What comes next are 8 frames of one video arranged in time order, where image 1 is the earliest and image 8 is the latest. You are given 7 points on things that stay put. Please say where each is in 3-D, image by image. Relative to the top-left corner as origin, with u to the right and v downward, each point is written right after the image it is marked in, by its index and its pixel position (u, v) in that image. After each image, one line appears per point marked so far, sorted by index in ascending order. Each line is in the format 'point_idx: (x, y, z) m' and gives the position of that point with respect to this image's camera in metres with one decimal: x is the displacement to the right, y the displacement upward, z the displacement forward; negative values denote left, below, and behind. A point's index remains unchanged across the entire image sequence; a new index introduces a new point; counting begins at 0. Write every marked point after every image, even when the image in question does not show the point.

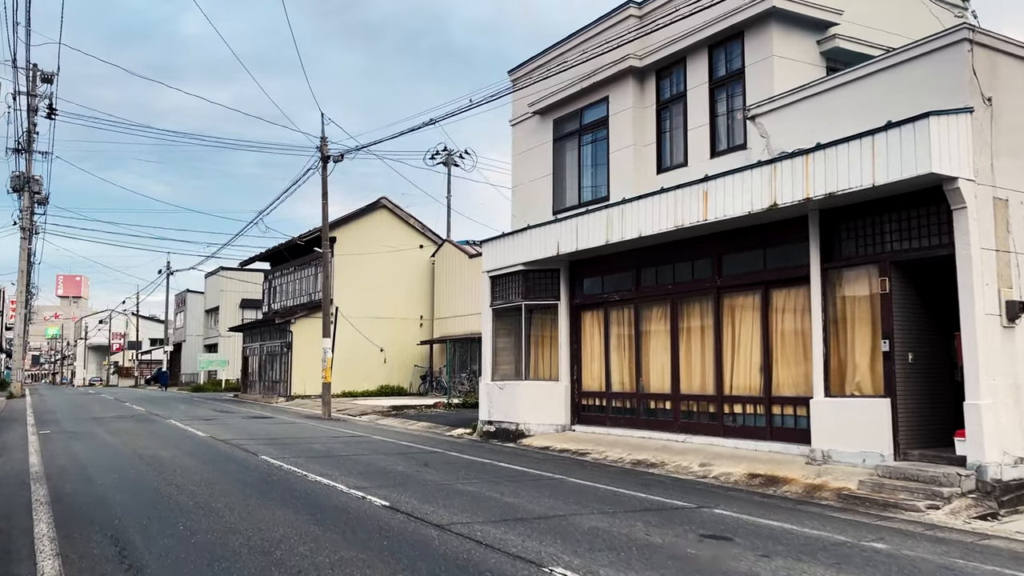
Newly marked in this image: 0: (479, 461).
0: (-0.5, -2.7, +12.7) m
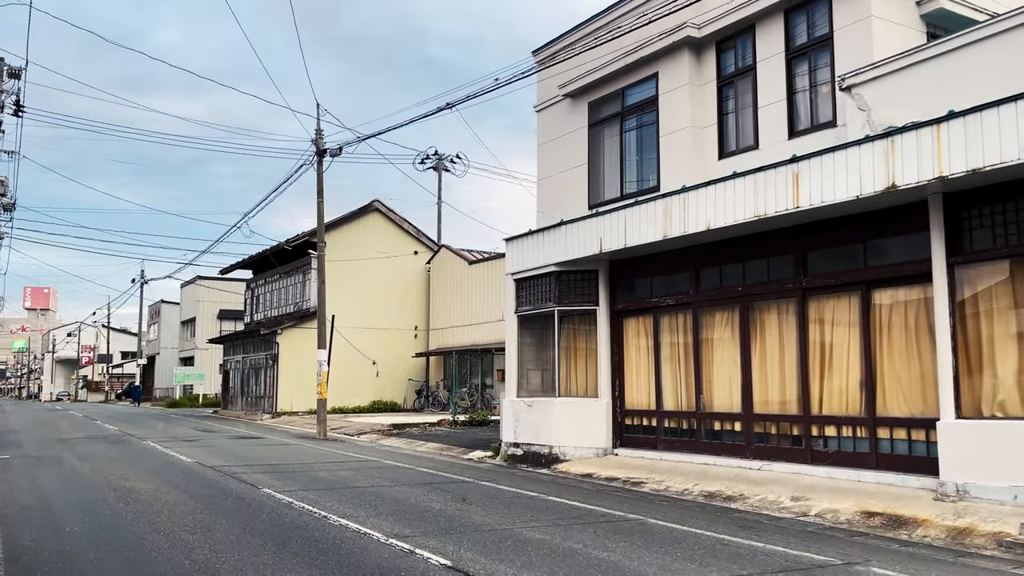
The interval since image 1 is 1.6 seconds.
0: (+0.2, -2.7, +10.7) m
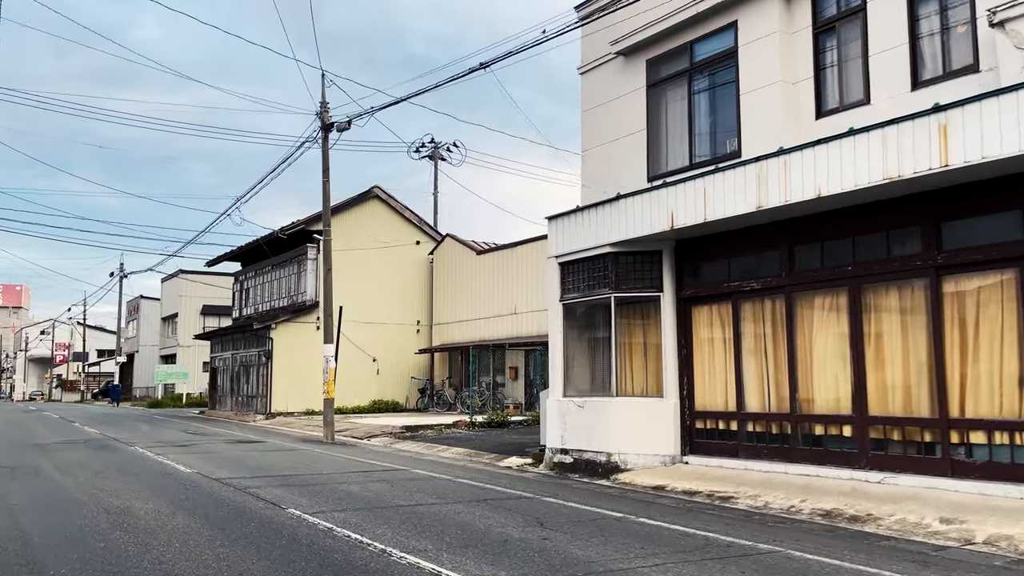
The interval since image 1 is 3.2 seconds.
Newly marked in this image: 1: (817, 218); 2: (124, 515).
0: (+1.1, -2.5, +8.8) m
1: (+4.0, +0.9, +10.5) m
2: (-4.3, -2.5, +8.9) m
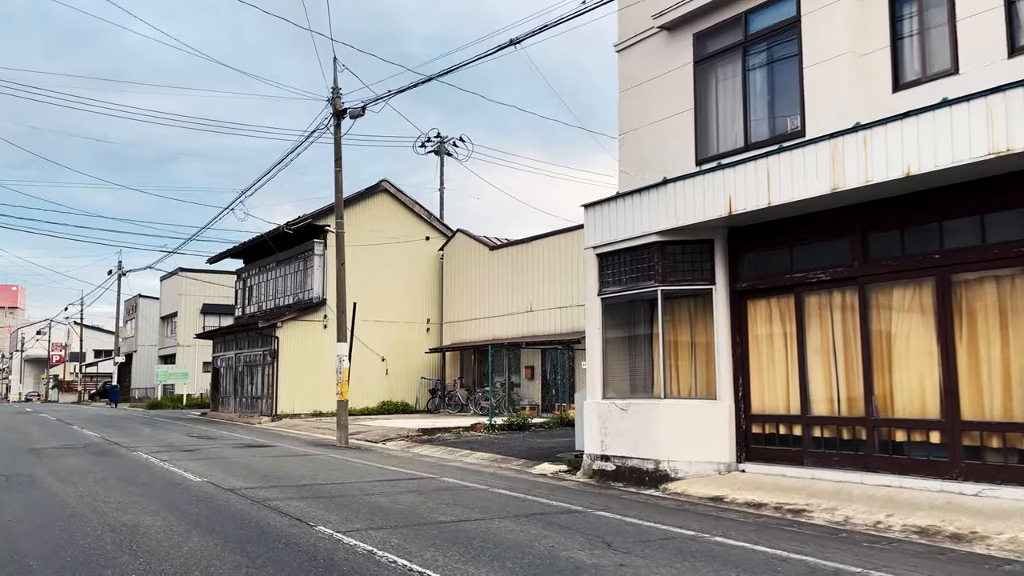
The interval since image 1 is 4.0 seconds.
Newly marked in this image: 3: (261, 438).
0: (+1.6, -2.4, +7.8) m
1: (+4.5, +1.0, +9.5) m
2: (-3.7, -2.4, +7.9) m
3: (-6.2, -3.7, +19.8) m
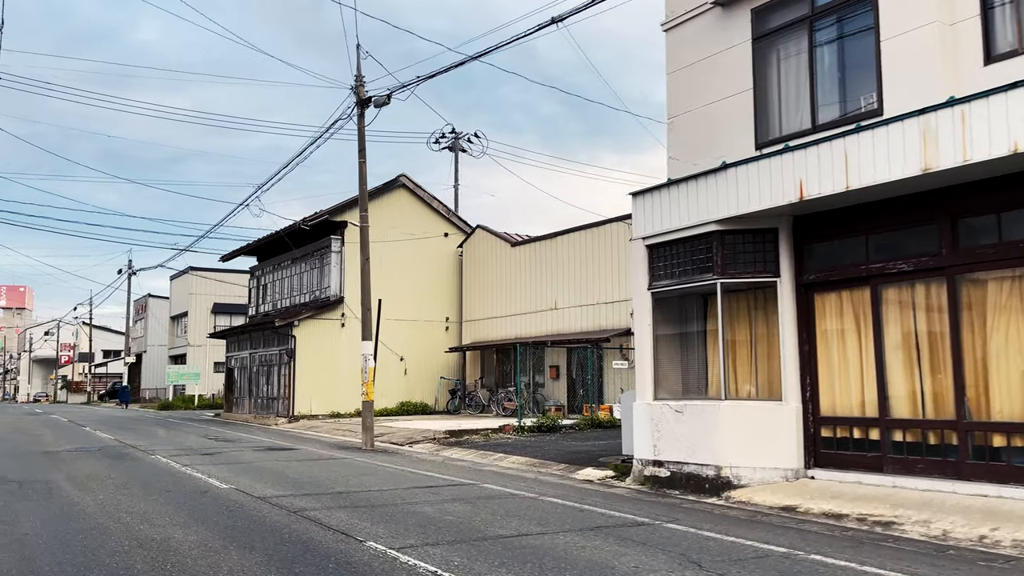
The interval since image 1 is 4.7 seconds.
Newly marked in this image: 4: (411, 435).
0: (+2.3, -2.3, +7.0) m
1: (+5.2, +1.1, +8.6) m
2: (-3.1, -2.3, +7.1) m
3: (-5.4, -3.6, +19.0) m
4: (-2.4, -3.5, +19.2) m
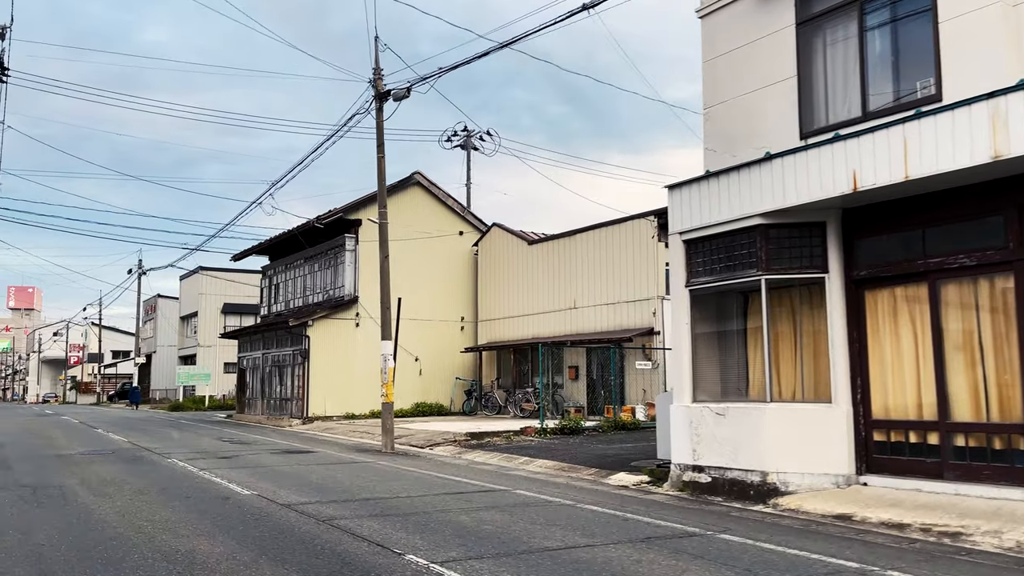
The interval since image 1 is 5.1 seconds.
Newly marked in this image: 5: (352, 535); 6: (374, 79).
0: (+2.7, -2.2, +6.5) m
1: (+5.6, +1.2, +8.1) m
2: (-2.7, -2.3, +6.6) m
3: (-4.9, -3.6, +18.6) m
4: (-1.9, -3.5, +18.8) m
5: (-1.5, -2.4, +7.7) m
6: (-3.0, +4.6, +17.7) m
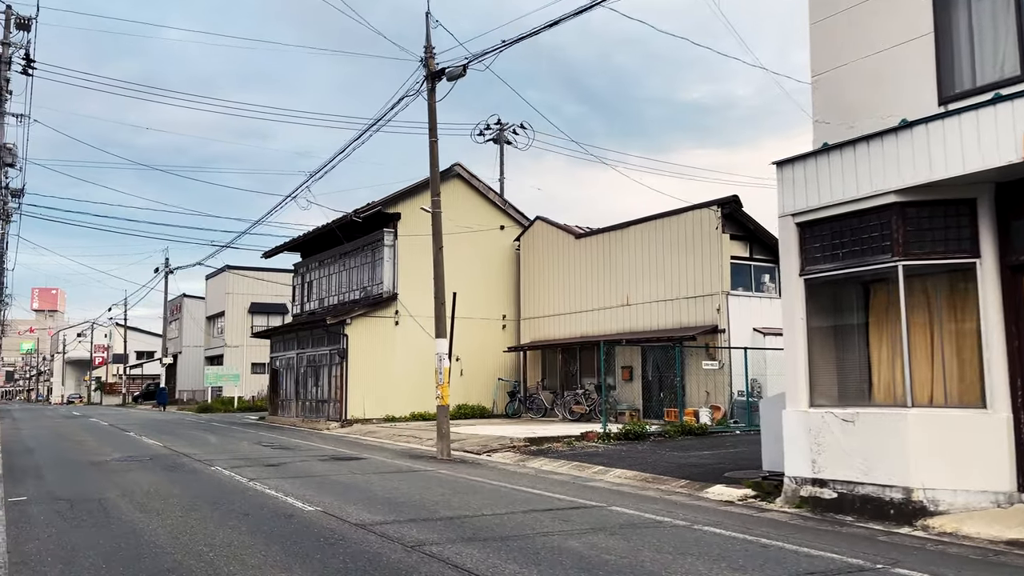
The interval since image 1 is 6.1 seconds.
0: (+3.7, -2.1, +5.1) m
1: (+6.6, +1.3, +6.7) m
2: (-1.6, -2.1, +5.4) m
3: (-3.6, -3.5, +17.4) m
4: (-0.6, -3.4, +17.5) m
5: (-0.5, -2.2, +6.5) m
6: (-1.8, +4.7, +16.5) m
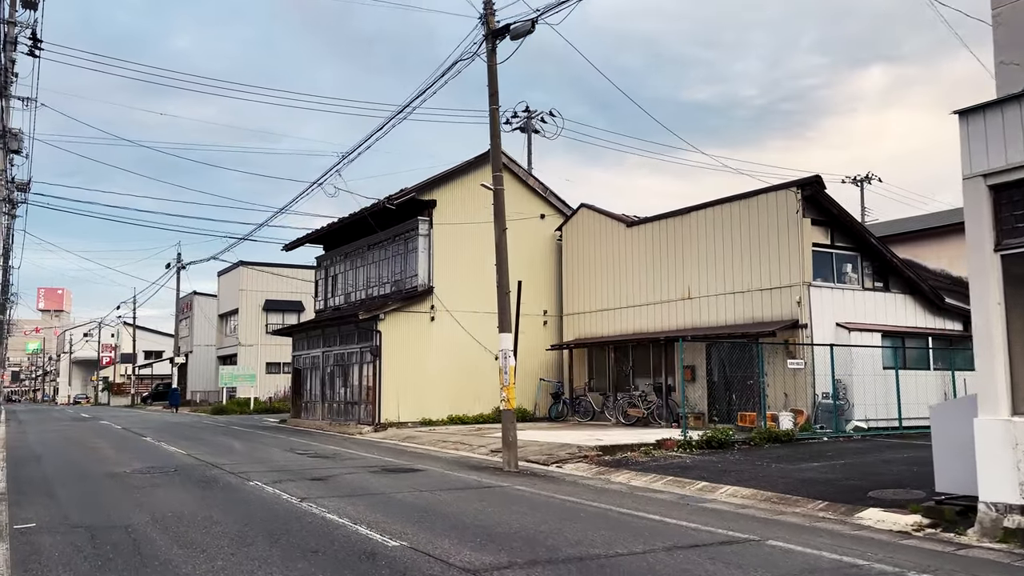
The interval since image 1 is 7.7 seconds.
0: (+4.9, -1.9, +3.1) m
1: (+7.9, +1.5, +4.7) m
2: (-0.4, -1.9, +3.4) m
3: (-2.3, -3.2, +15.4) m
4: (+0.7, -3.1, +15.5) m
5: (+0.8, -2.0, +4.5) m
6: (-0.5, +4.9, +14.6) m
